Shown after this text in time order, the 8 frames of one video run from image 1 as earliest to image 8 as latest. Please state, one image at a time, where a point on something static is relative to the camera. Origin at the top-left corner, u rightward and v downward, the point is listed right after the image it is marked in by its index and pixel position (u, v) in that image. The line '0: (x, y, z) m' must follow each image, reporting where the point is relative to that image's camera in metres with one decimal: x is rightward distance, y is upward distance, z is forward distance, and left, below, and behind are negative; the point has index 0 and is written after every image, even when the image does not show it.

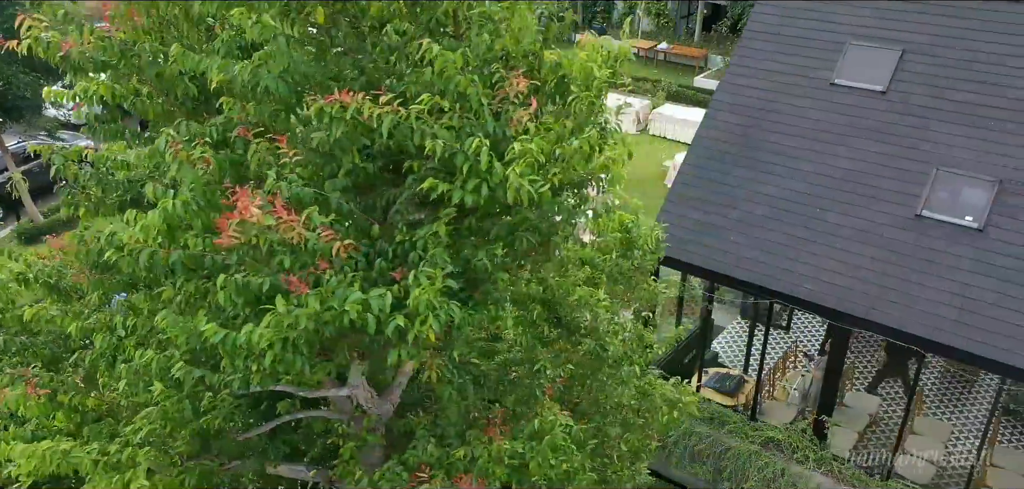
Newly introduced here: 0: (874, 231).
0: (+4.1, +0.2, +9.0) m
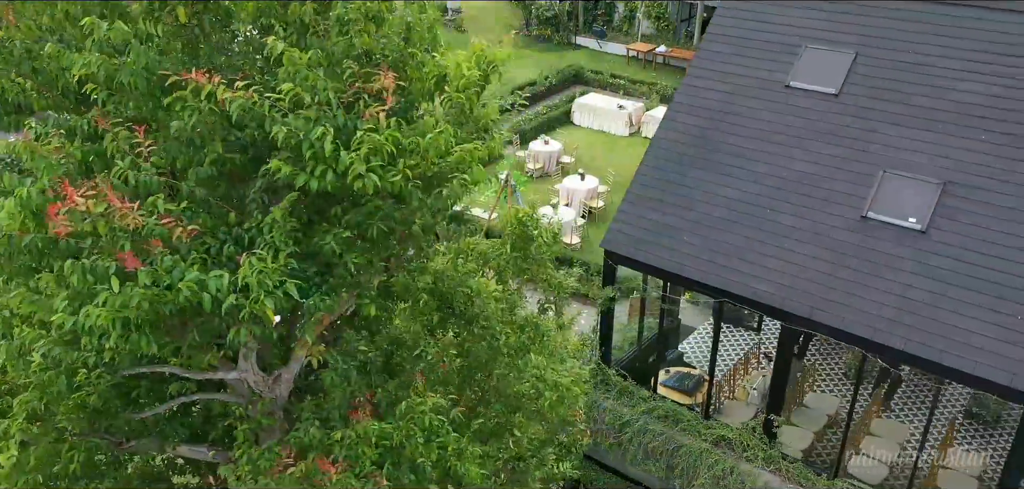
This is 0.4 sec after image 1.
0: (+3.5, +0.2, +9.1) m
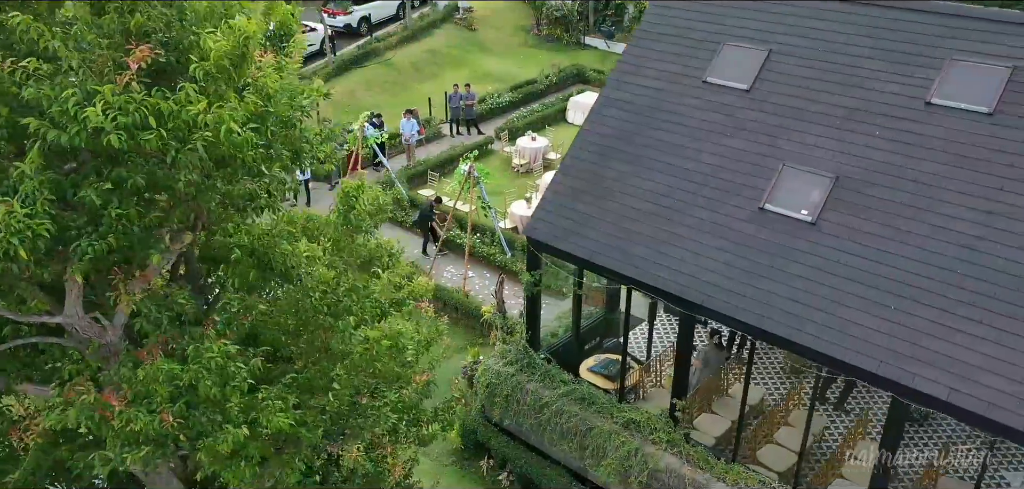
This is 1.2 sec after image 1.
0: (+2.4, +0.3, +9.4) m
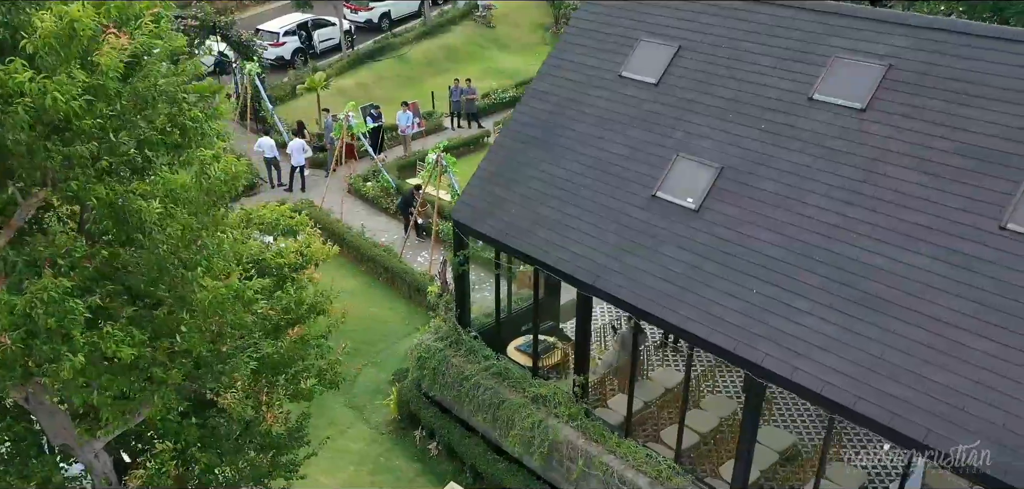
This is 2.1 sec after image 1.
0: (+1.3, +0.5, +10.0) m
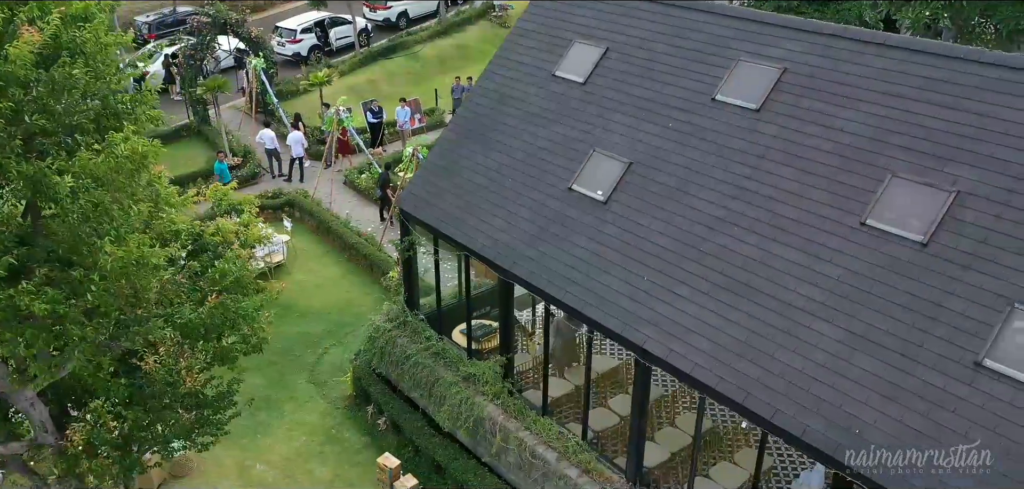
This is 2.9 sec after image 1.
0: (+0.3, +0.6, +10.6) m
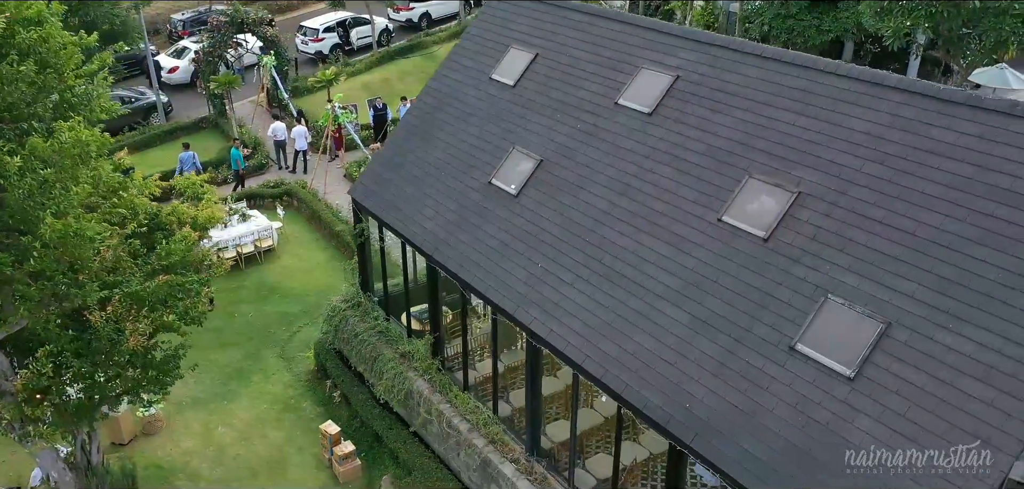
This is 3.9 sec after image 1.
0: (-0.7, +0.8, +11.5) m
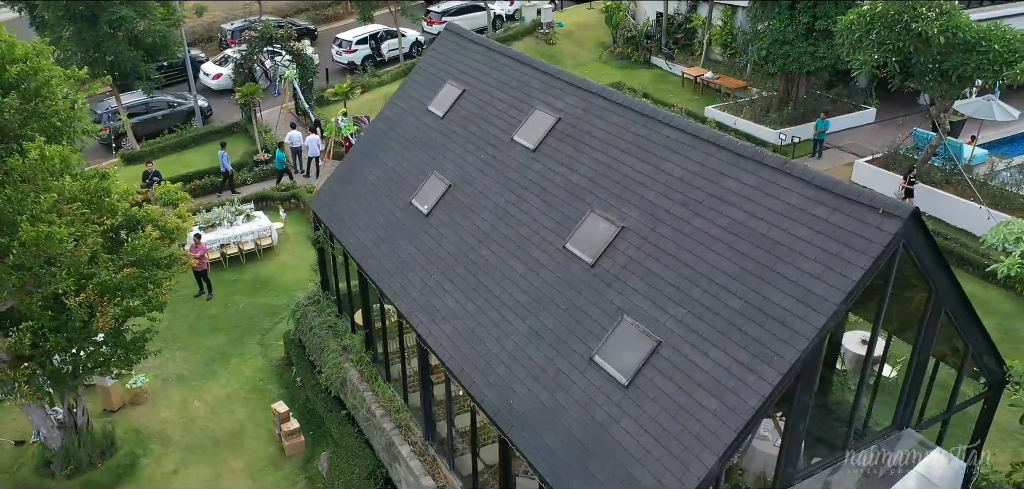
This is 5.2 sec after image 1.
0: (-2.0, +0.6, +13.3) m
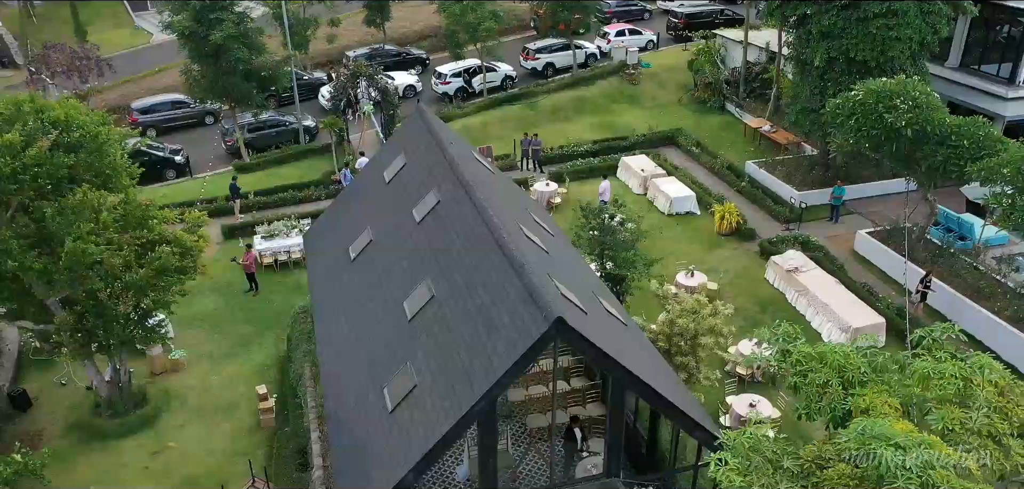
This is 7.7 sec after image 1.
0: (-3.7, -0.1, +17.3) m
